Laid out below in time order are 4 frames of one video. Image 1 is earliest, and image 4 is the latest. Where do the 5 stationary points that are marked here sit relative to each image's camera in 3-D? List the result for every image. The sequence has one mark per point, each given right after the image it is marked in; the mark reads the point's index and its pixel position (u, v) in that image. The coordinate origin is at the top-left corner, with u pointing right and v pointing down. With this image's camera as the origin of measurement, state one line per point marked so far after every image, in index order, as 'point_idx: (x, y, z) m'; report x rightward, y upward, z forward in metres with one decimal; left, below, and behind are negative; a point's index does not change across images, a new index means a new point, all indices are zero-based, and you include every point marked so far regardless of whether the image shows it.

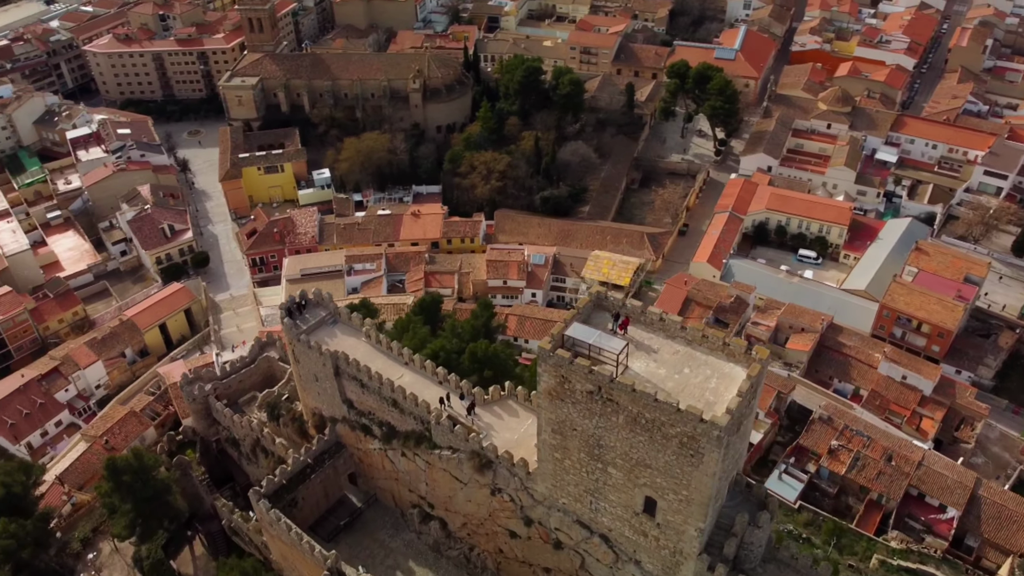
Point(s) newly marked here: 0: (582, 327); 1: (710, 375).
0: (+1.5, -0.9, +17.8) m
1: (+4.3, -1.8, +17.4) m
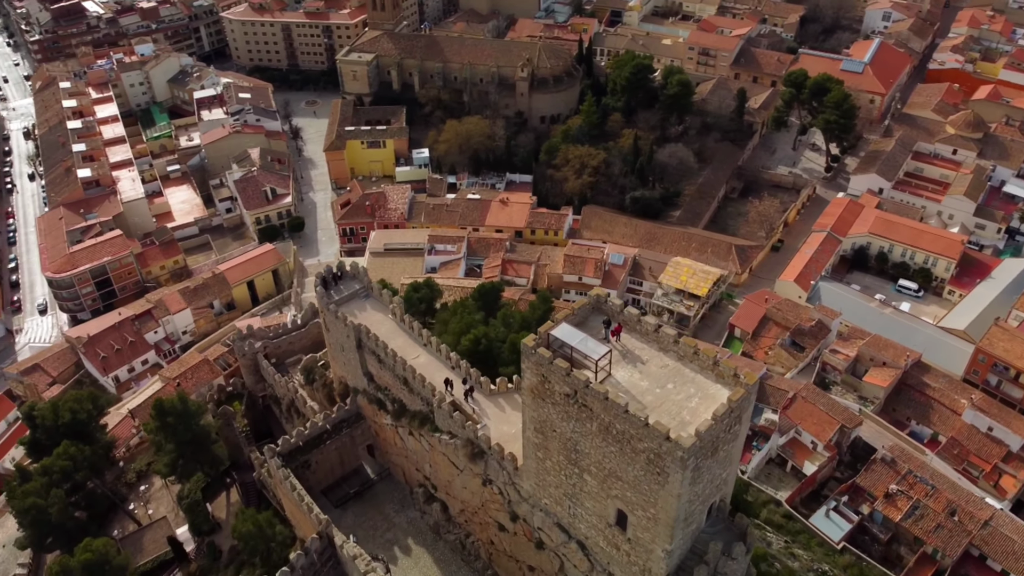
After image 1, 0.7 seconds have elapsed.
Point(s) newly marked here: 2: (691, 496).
0: (+1.2, -0.9, +17.5) m
1: (+3.8, -2.2, +16.7) m
2: (+3.7, -4.3, +16.5) m
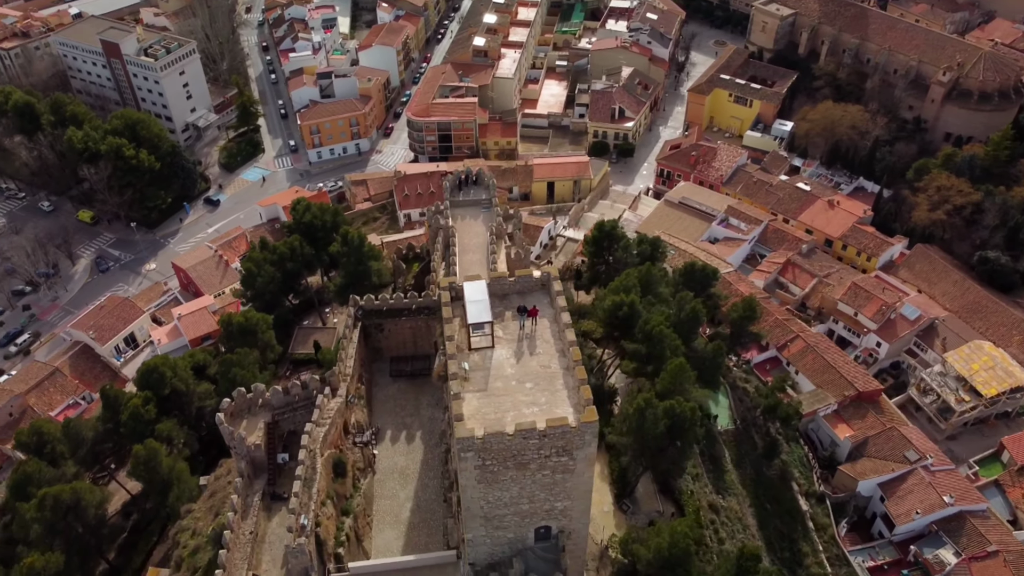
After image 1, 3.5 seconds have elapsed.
0: (-0.7, 0.0, +17.0) m
1: (+0.5, -2.2, +15.3) m
2: (-0.5, -4.0, +15.5) m
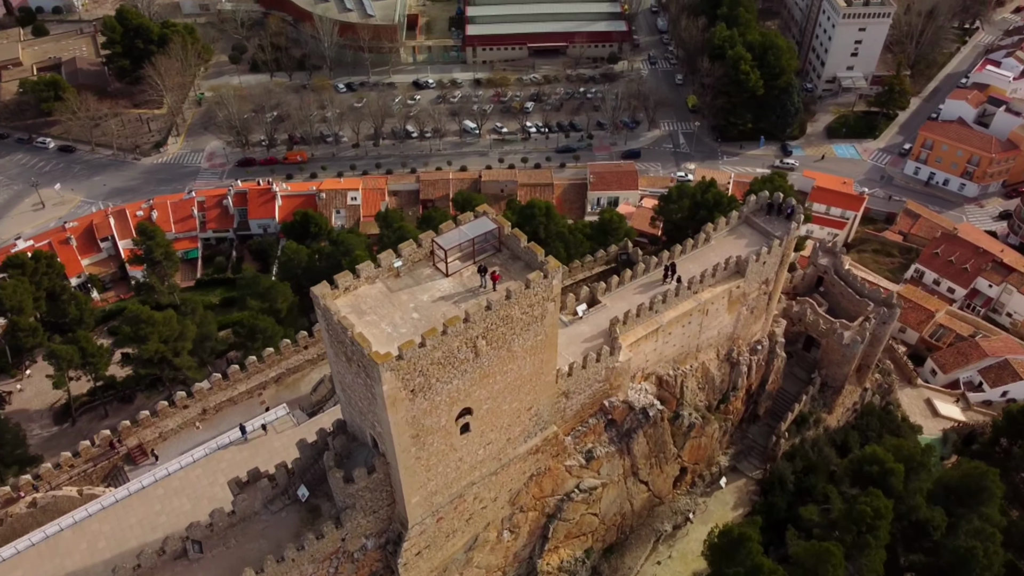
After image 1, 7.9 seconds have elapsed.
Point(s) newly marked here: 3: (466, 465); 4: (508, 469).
0: (-0.5, +1.3, +17.0) m
1: (-2.2, -0.8, +15.7) m
2: (-3.7, -1.6, +17.0) m
3: (-1.1, -4.0, +18.4) m
4: (-0.1, -4.5, +19.8) m
